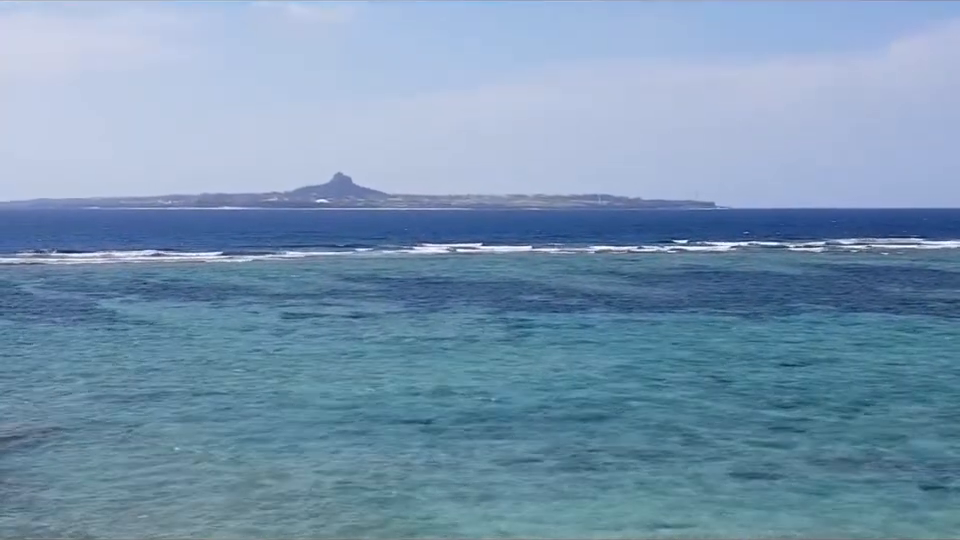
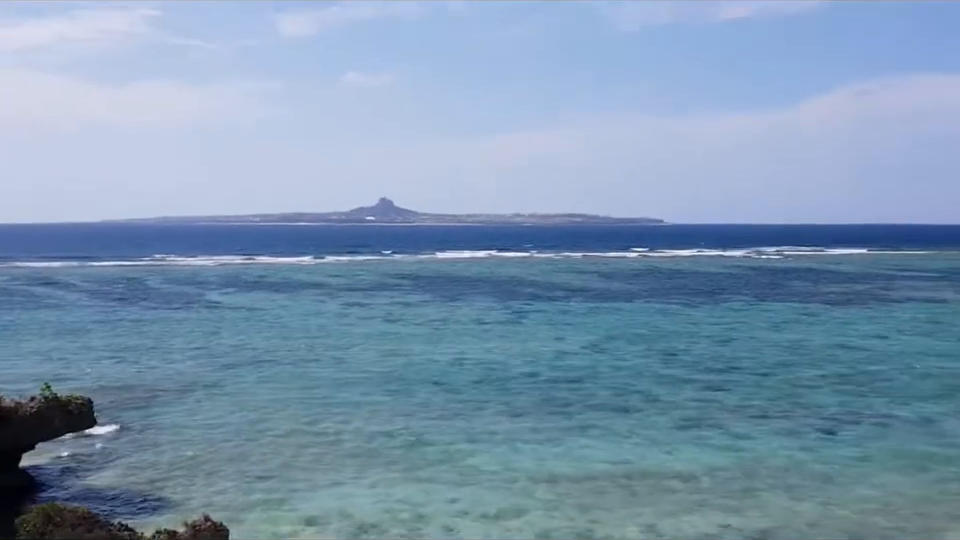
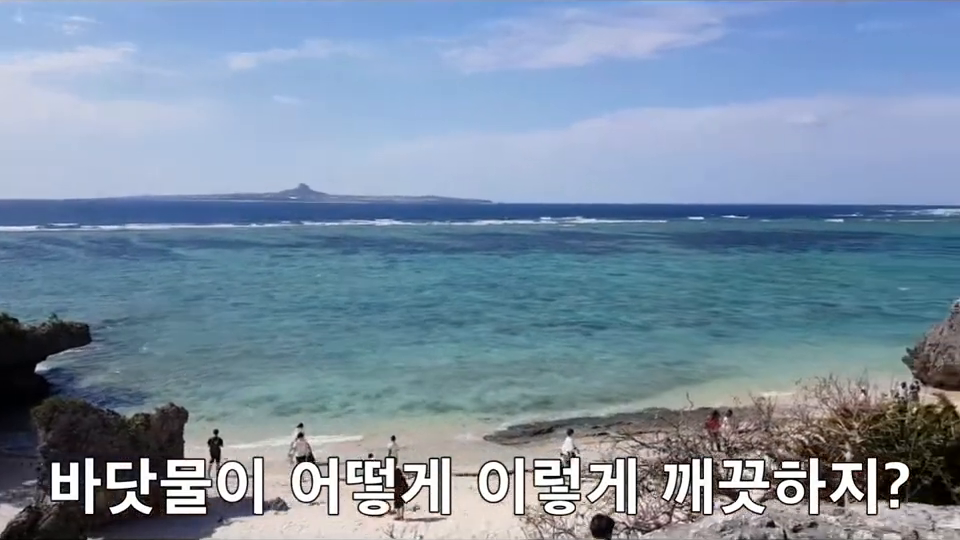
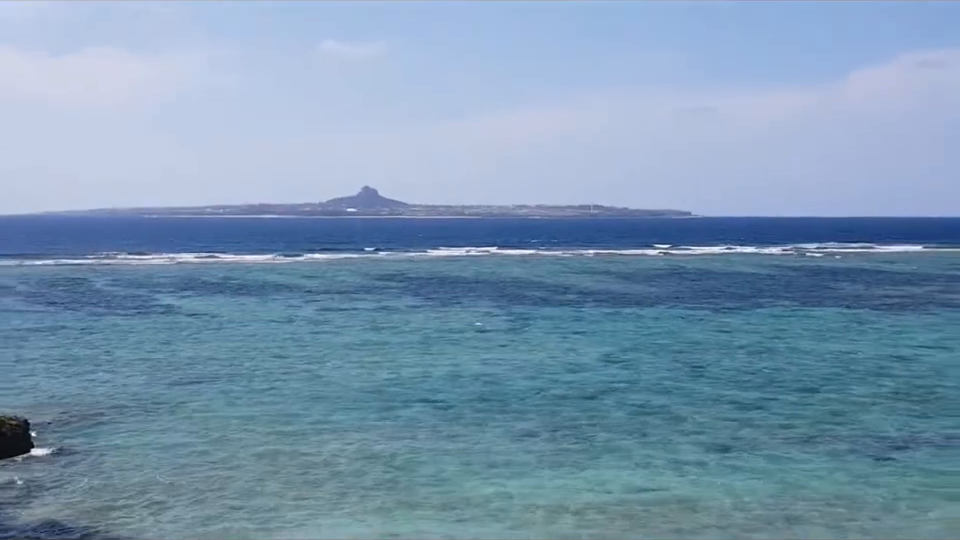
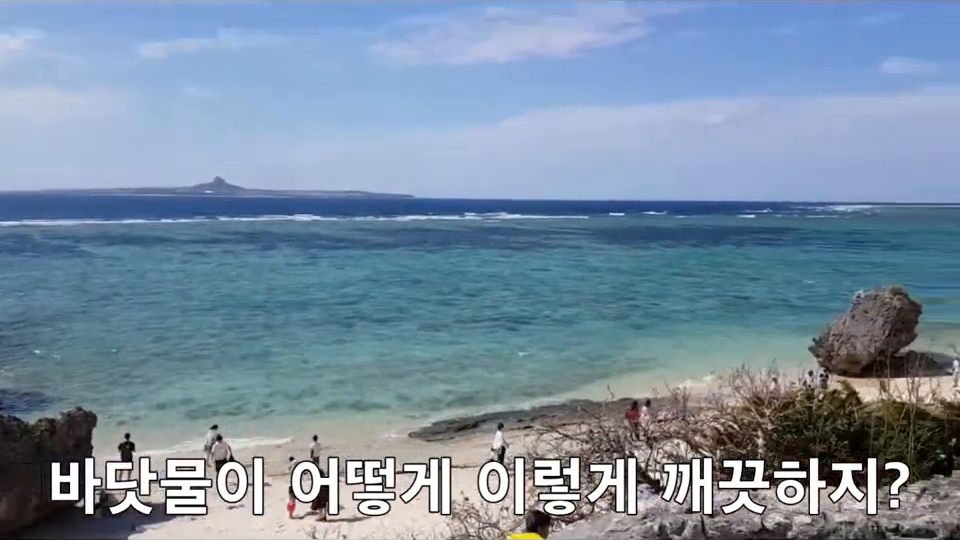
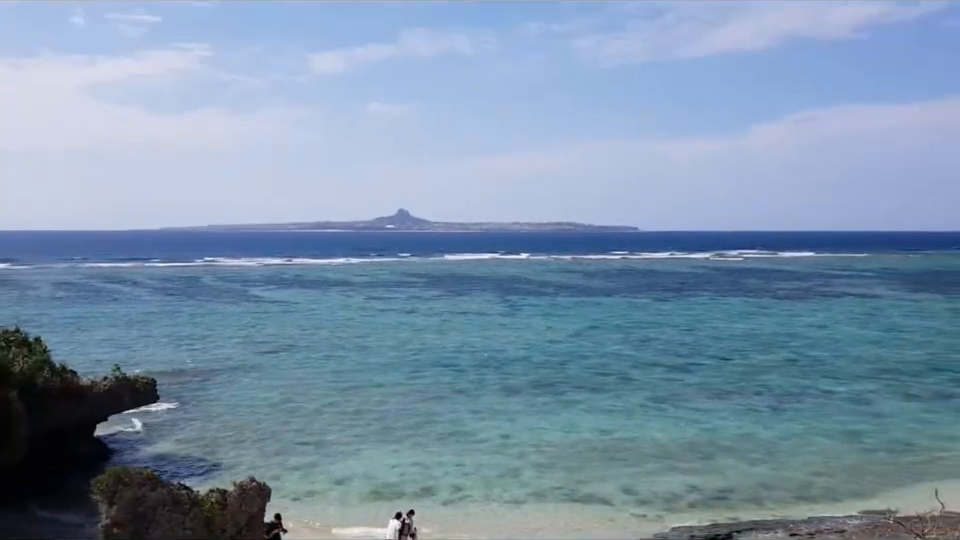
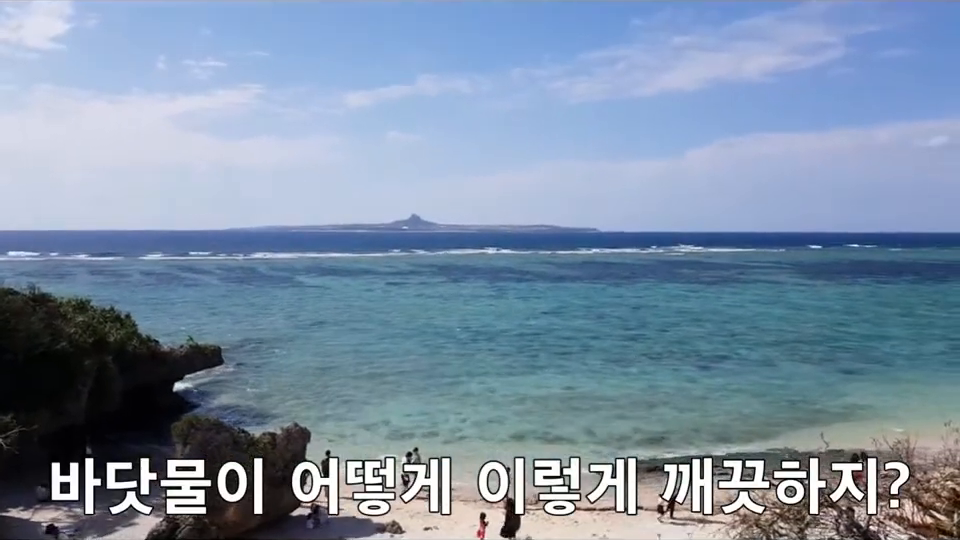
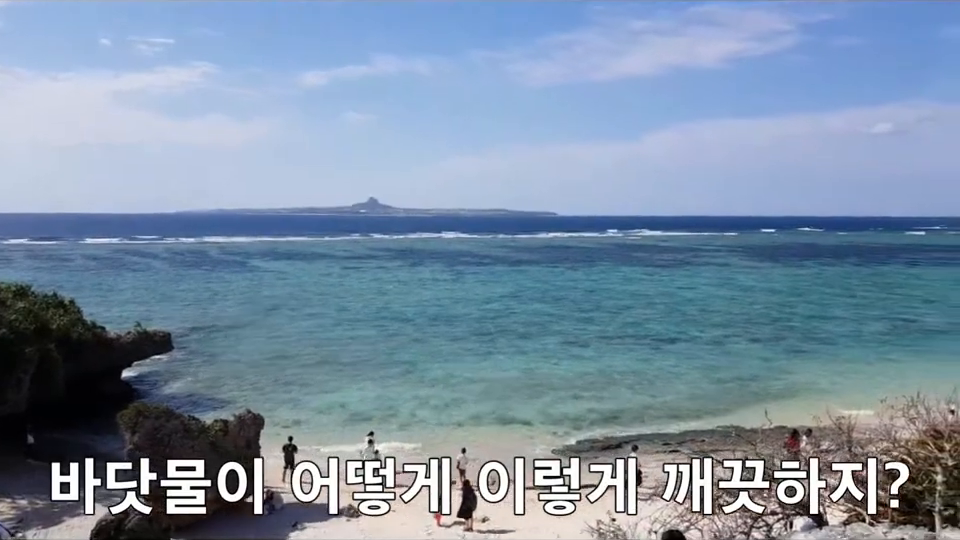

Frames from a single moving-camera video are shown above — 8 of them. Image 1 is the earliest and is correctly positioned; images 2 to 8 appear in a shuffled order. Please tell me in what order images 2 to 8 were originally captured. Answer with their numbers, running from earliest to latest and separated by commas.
4, 2, 6, 7, 8, 3, 5
